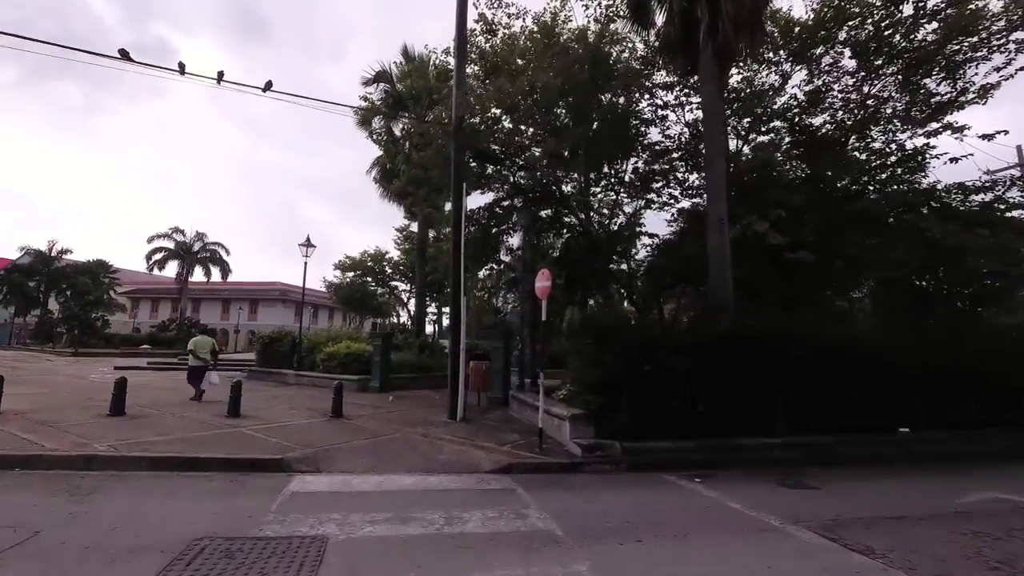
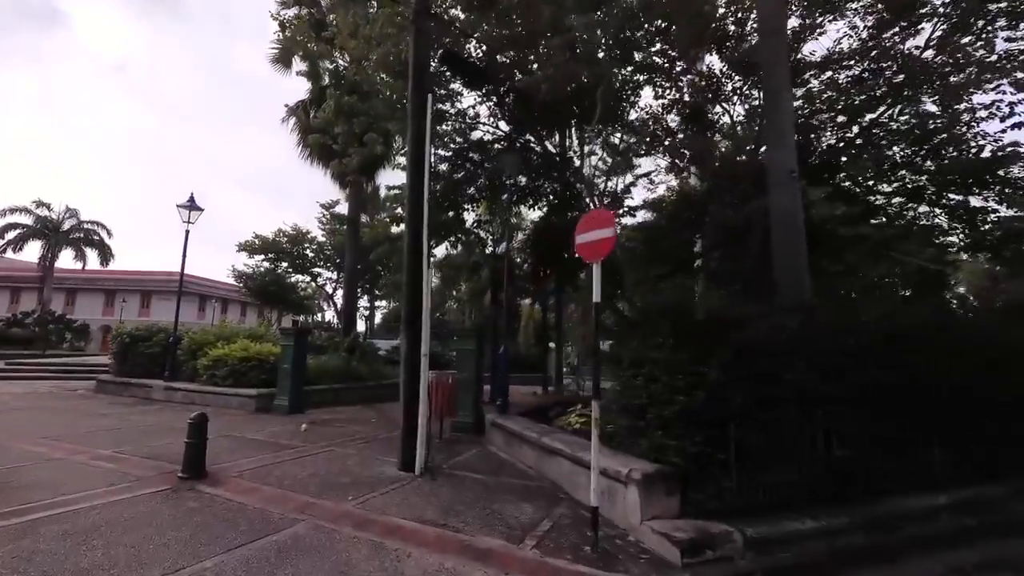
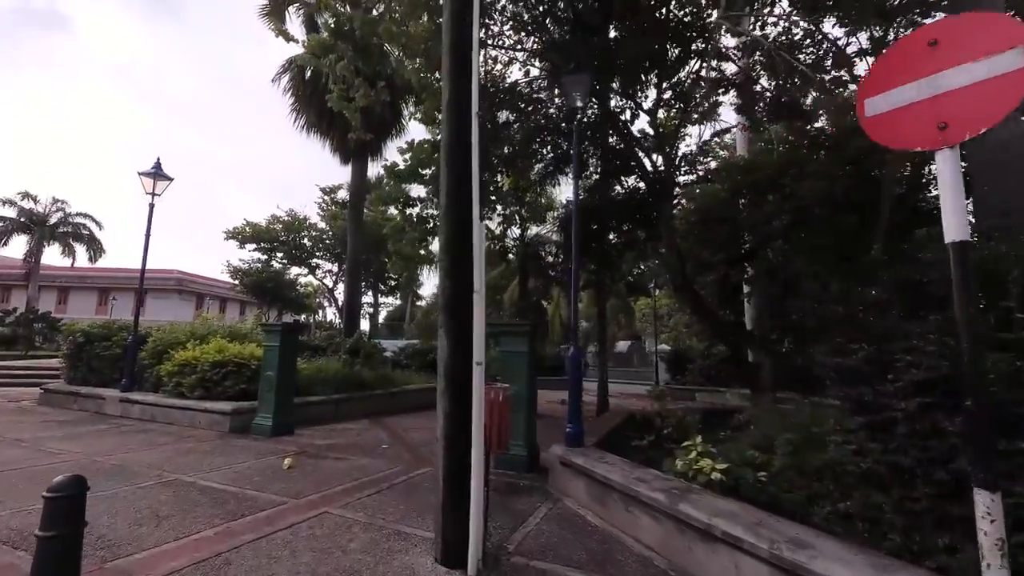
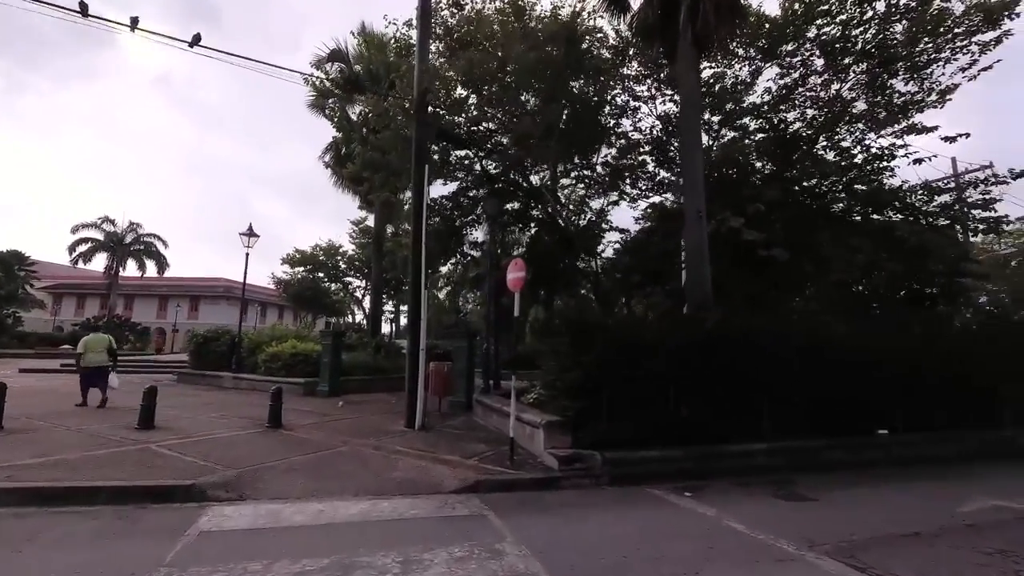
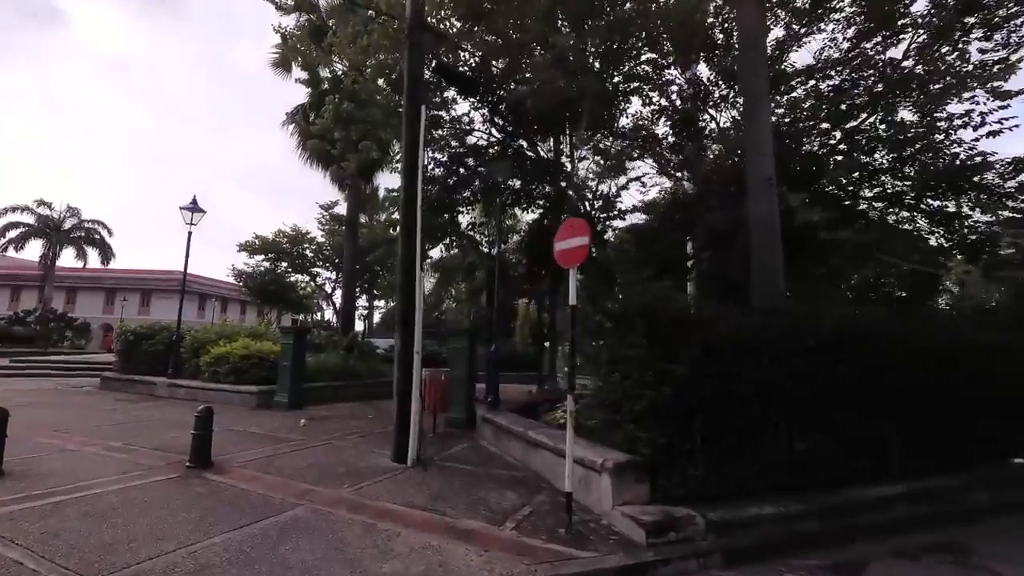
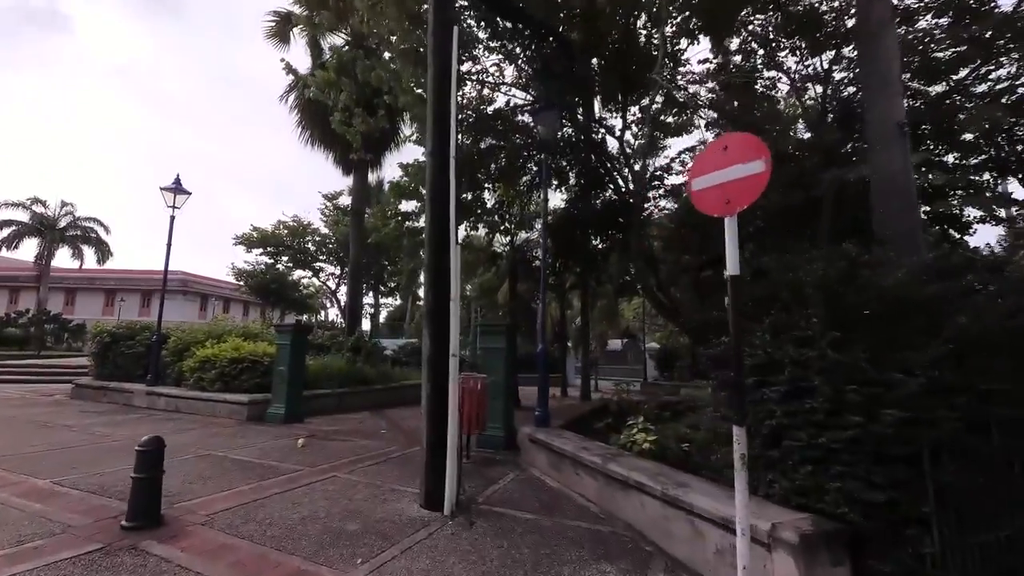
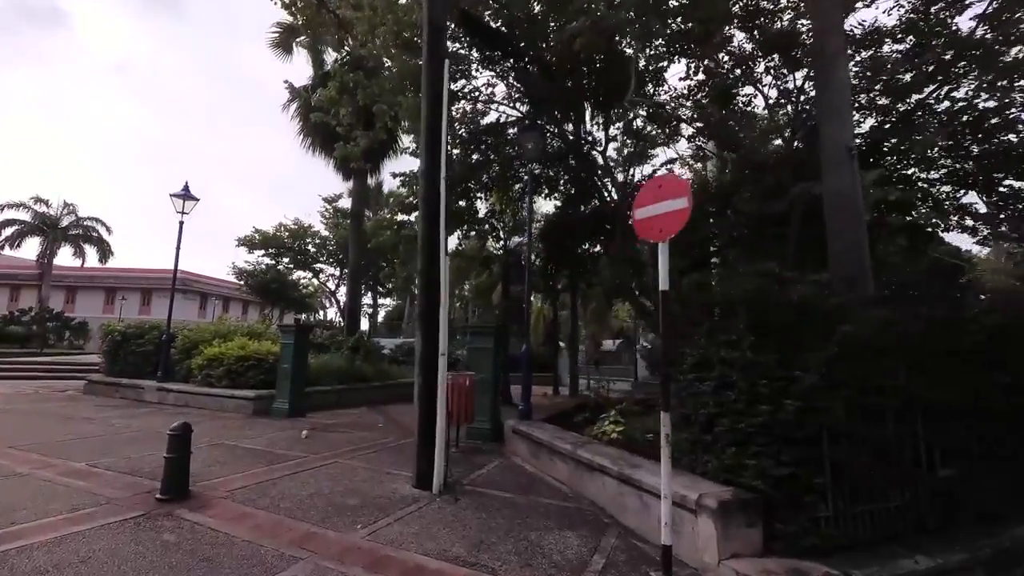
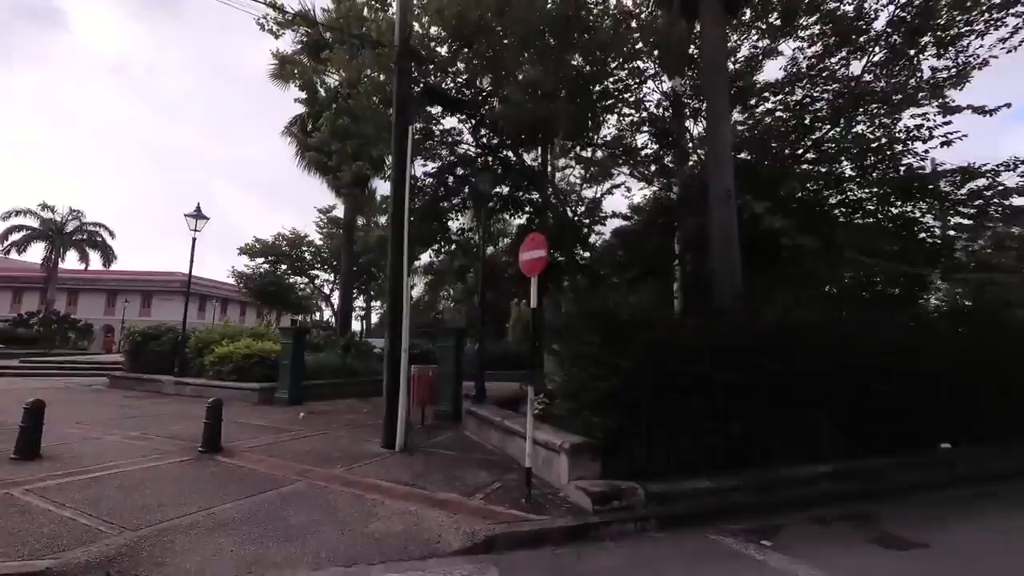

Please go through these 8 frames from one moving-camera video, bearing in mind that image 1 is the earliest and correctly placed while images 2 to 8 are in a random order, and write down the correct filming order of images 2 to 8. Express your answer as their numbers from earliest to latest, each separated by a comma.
4, 8, 5, 2, 7, 6, 3
